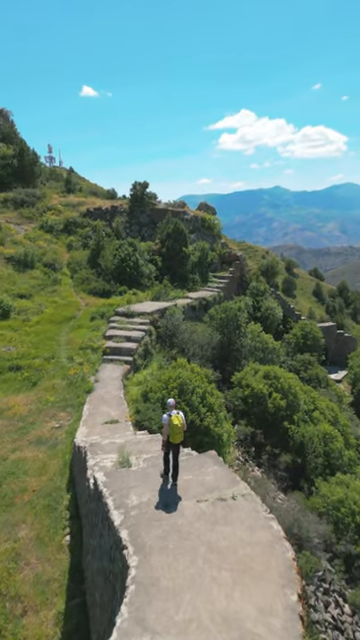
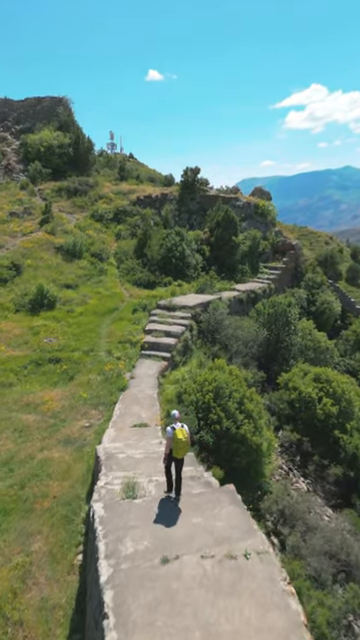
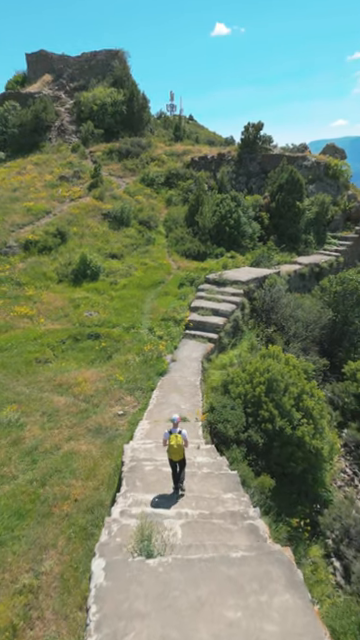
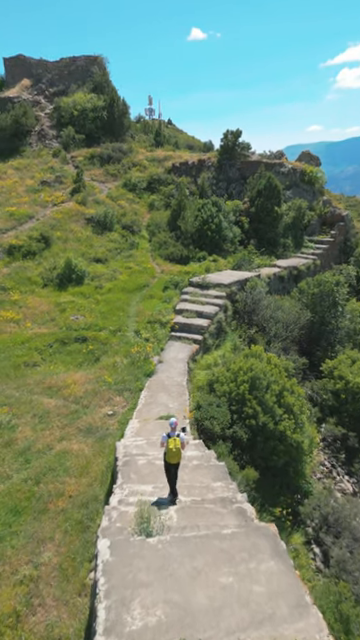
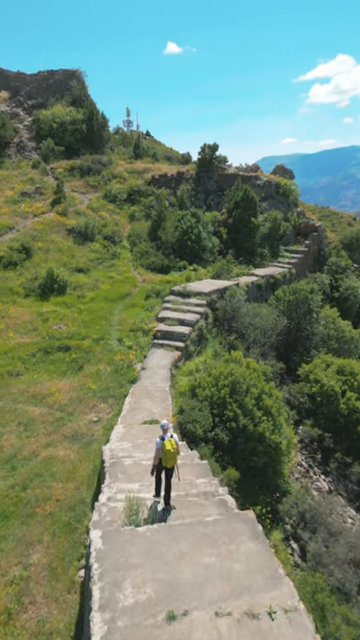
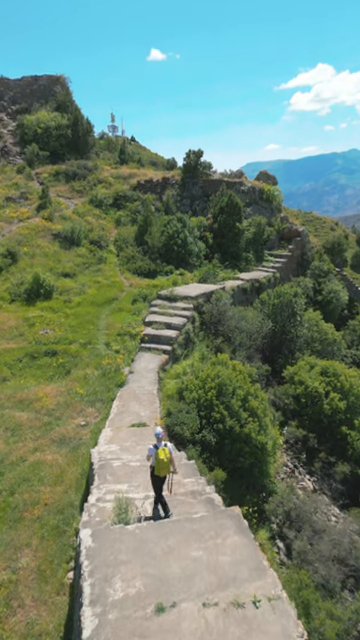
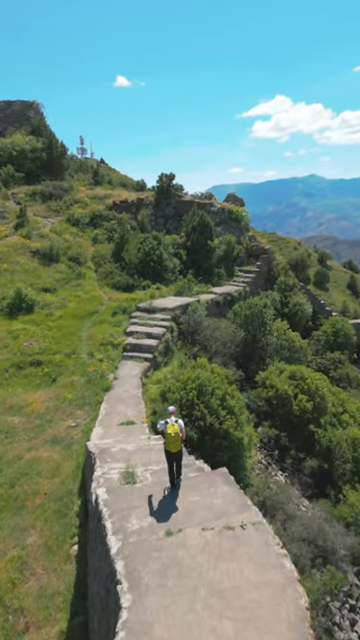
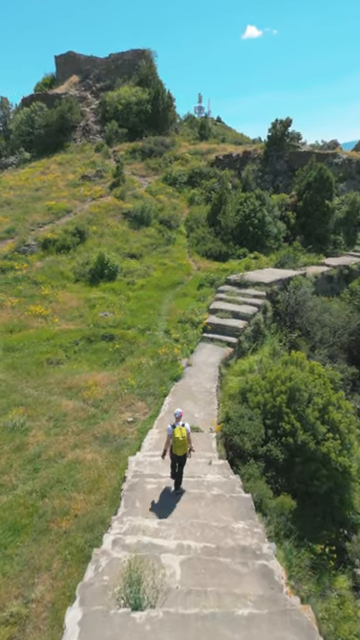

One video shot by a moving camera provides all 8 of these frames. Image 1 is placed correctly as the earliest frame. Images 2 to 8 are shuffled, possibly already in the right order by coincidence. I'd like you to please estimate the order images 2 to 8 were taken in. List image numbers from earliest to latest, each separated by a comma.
7, 2, 6, 5, 4, 3, 8
